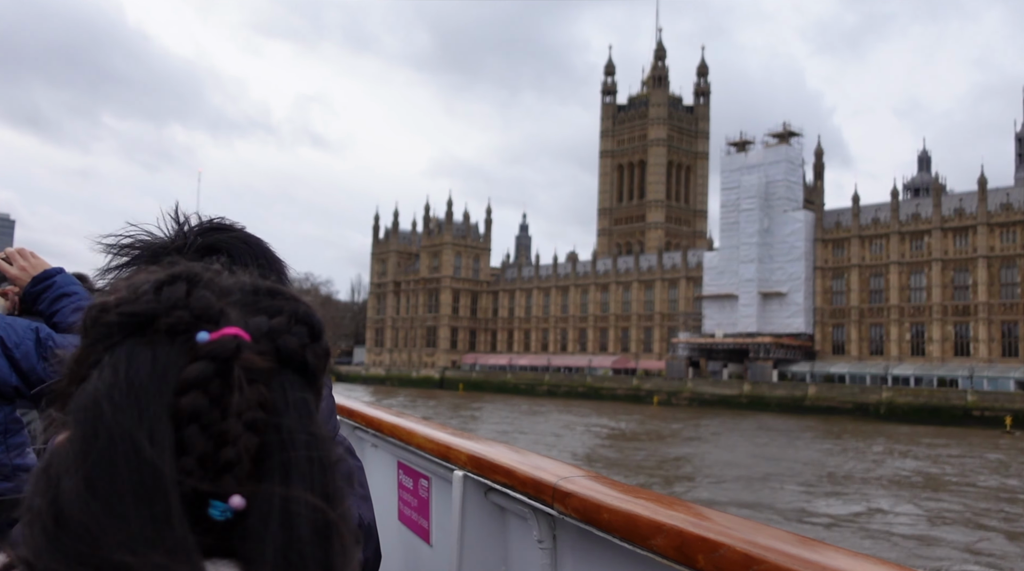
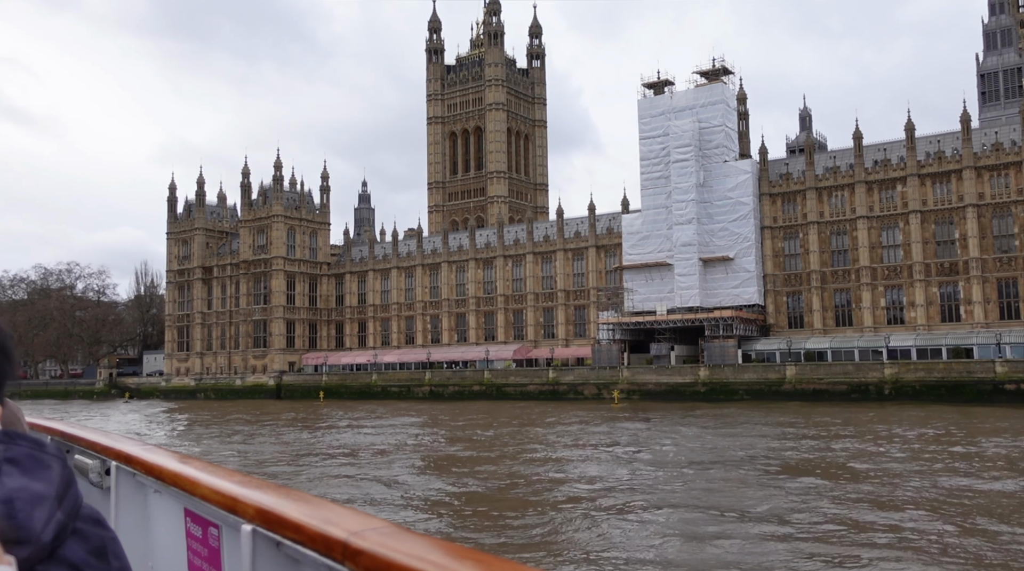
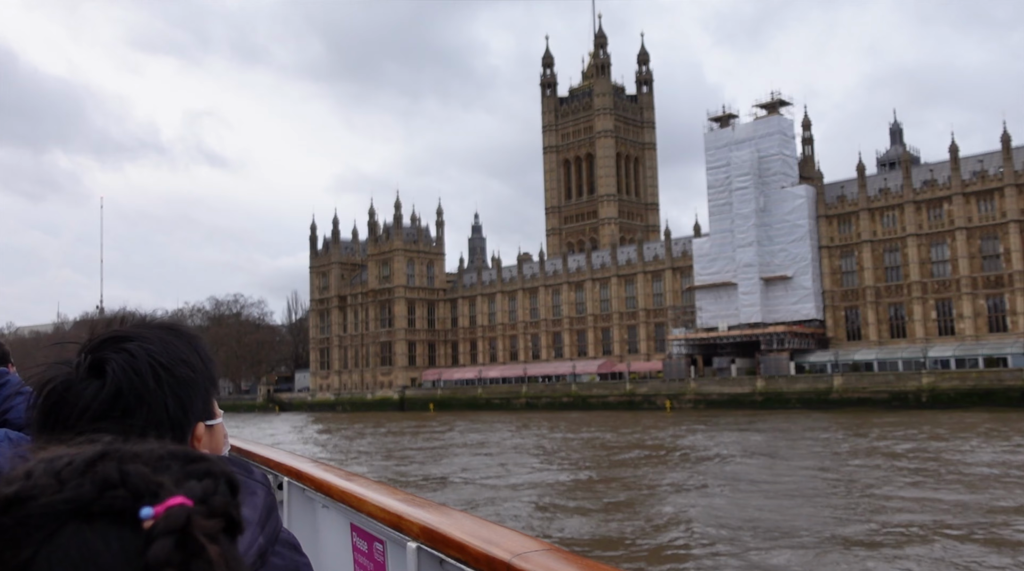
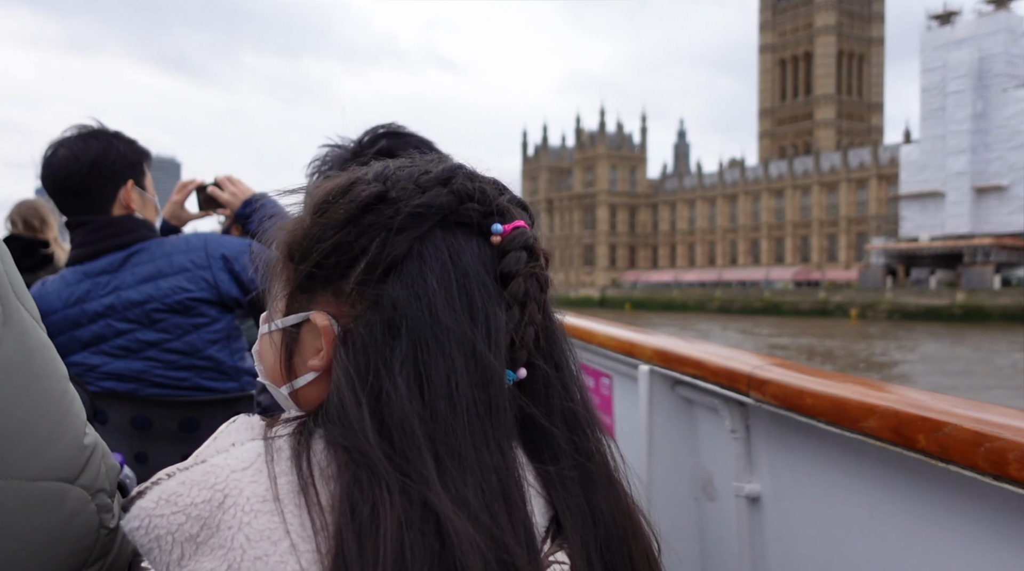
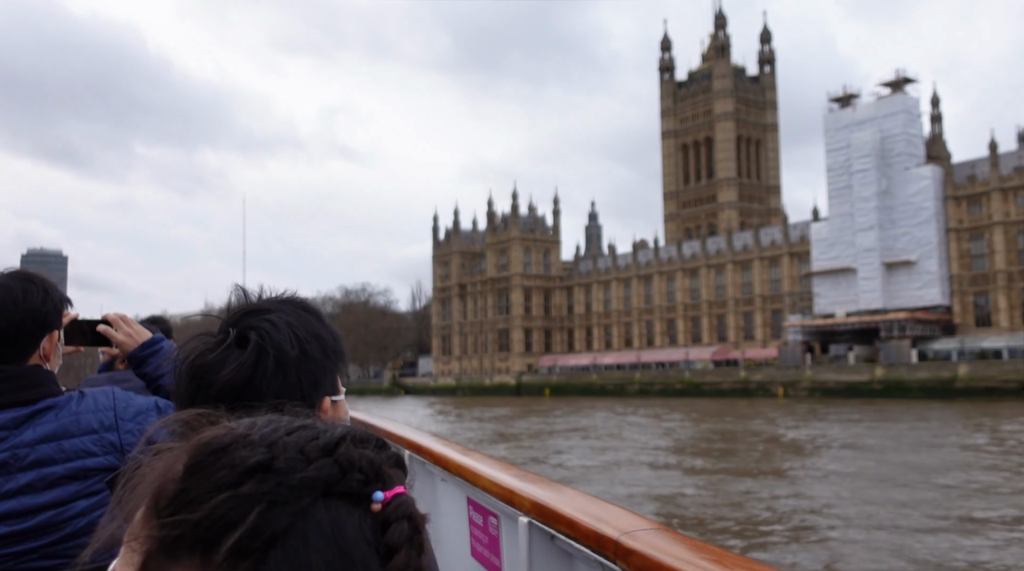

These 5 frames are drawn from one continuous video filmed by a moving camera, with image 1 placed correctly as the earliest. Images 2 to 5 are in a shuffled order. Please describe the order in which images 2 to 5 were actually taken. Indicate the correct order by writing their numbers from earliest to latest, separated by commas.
4, 5, 3, 2
